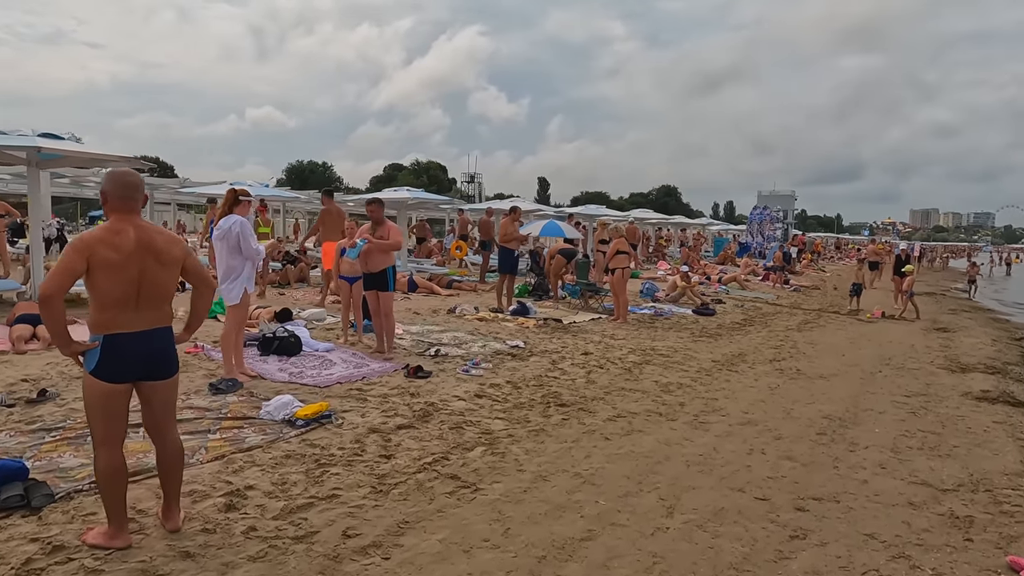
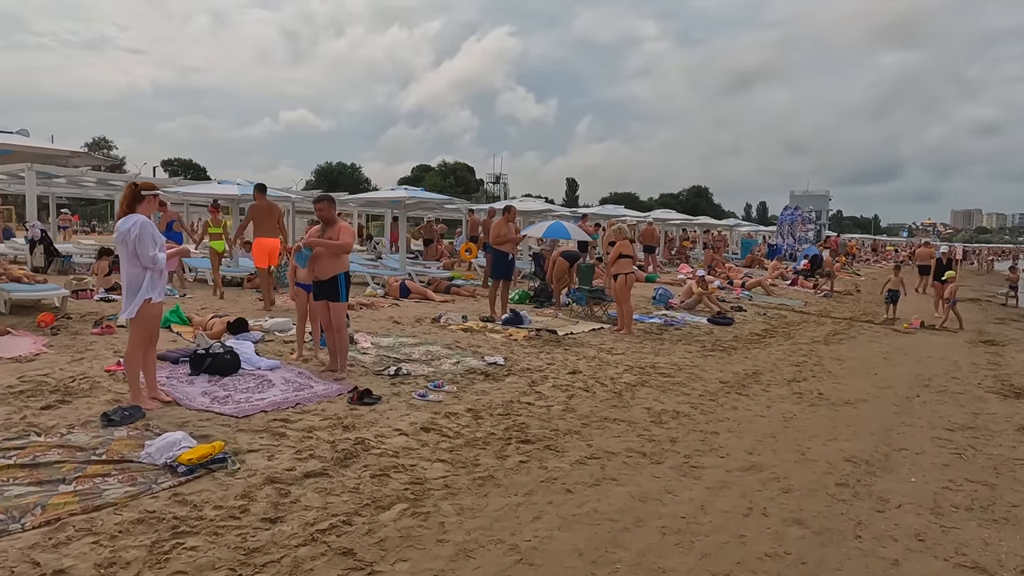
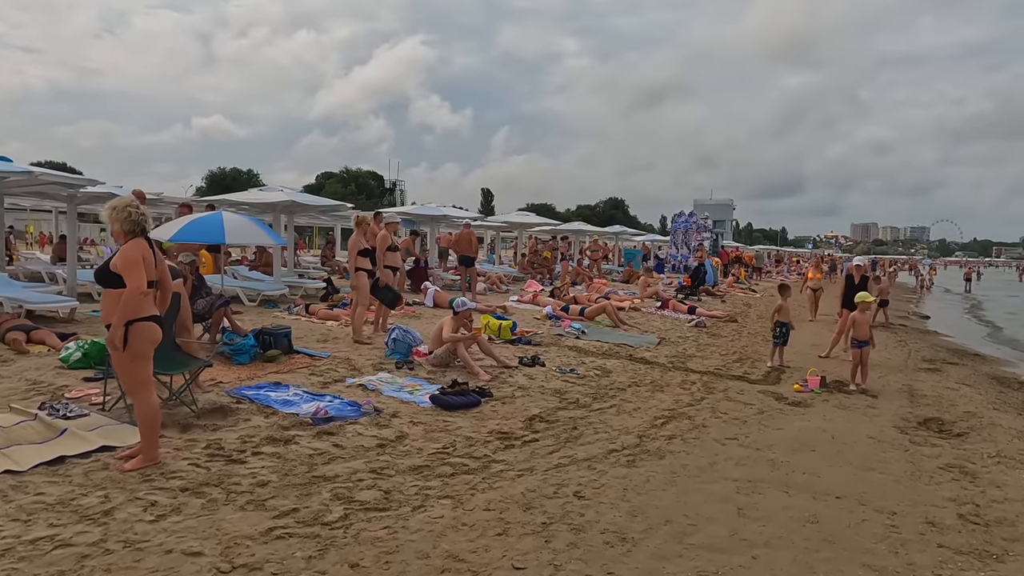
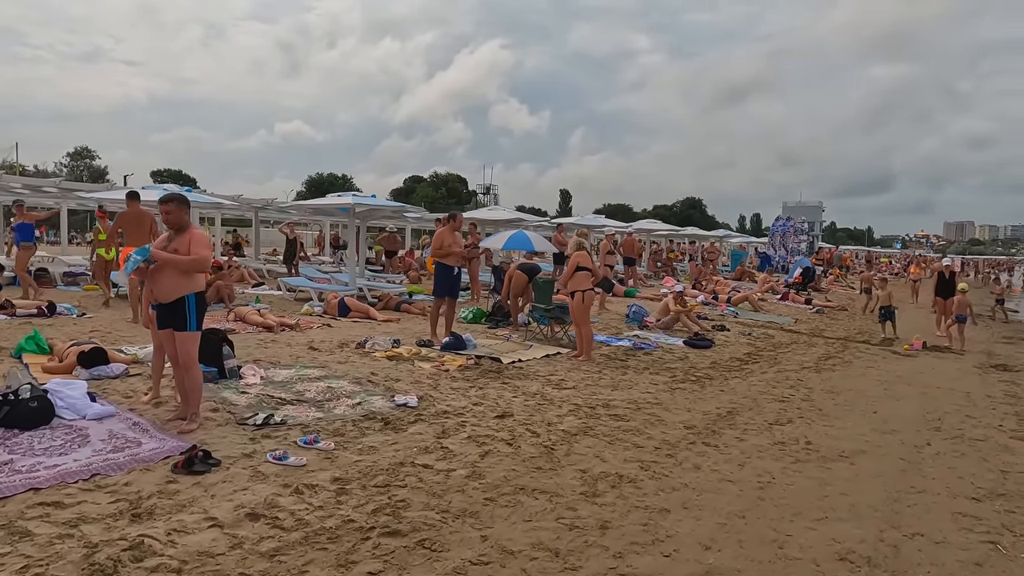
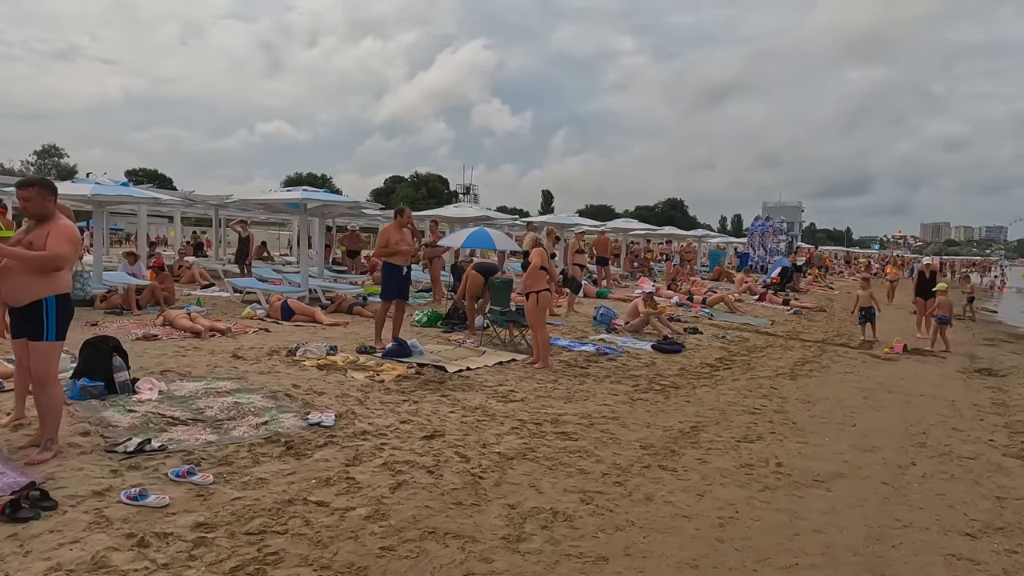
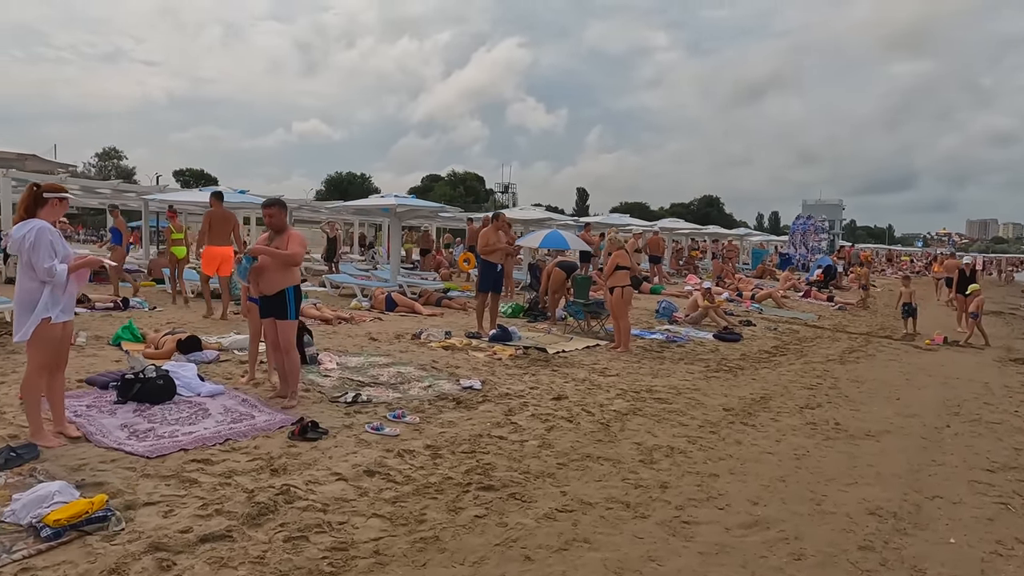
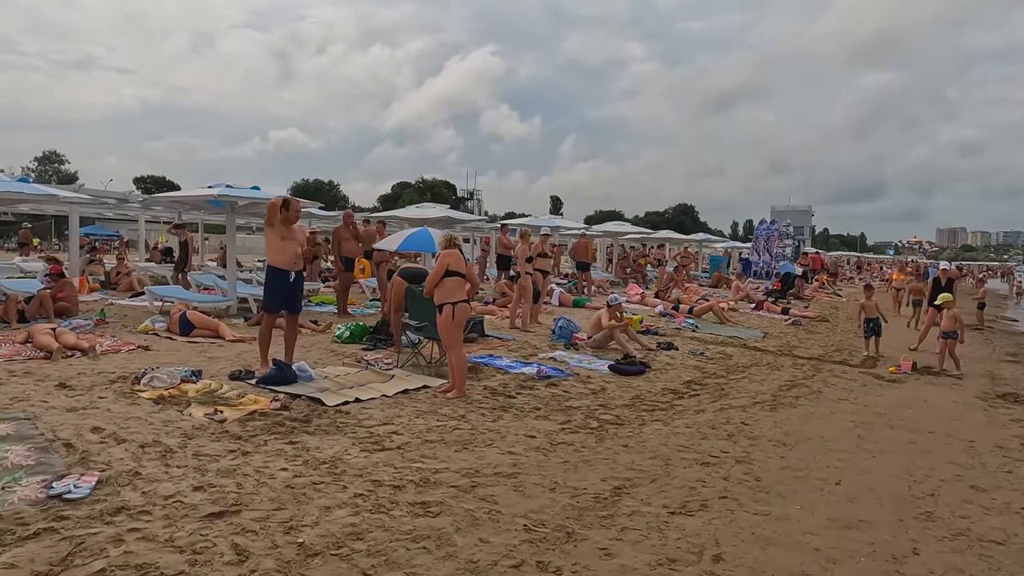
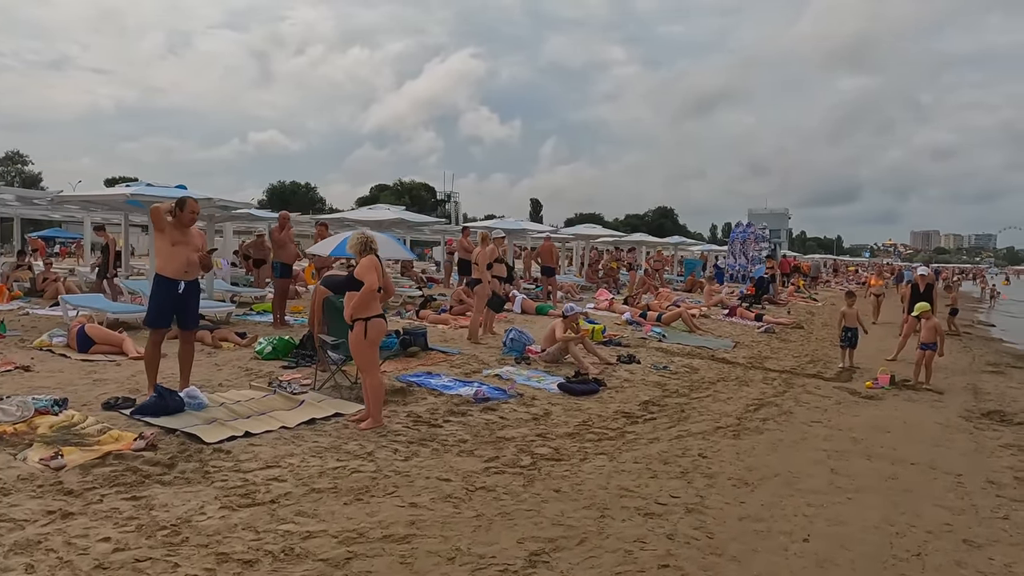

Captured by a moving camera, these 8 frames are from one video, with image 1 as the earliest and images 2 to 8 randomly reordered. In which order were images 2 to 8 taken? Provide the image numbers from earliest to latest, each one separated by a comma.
2, 6, 4, 5, 7, 8, 3
